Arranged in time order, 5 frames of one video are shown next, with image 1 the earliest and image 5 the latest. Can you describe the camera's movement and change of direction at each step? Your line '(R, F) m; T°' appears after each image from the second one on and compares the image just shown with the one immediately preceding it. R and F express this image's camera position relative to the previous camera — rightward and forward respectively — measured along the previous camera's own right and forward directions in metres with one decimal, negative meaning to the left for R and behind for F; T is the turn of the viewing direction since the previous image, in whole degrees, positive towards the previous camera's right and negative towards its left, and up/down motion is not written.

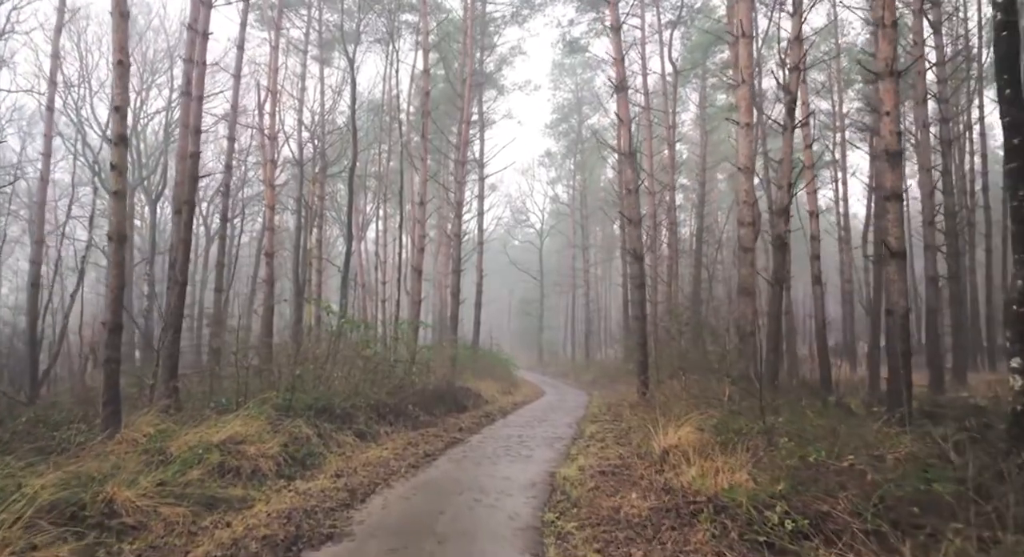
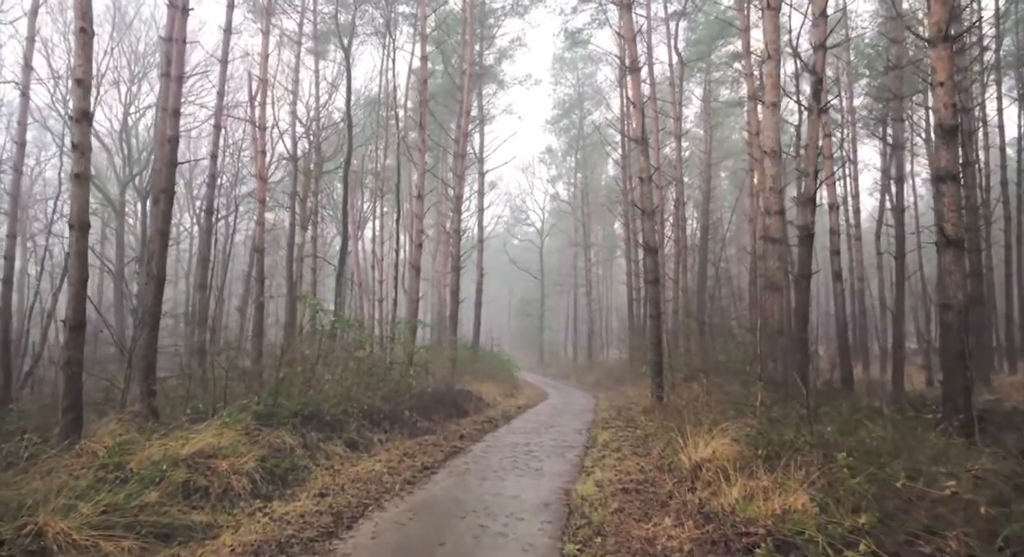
(-0.1, +0.8) m; 0°
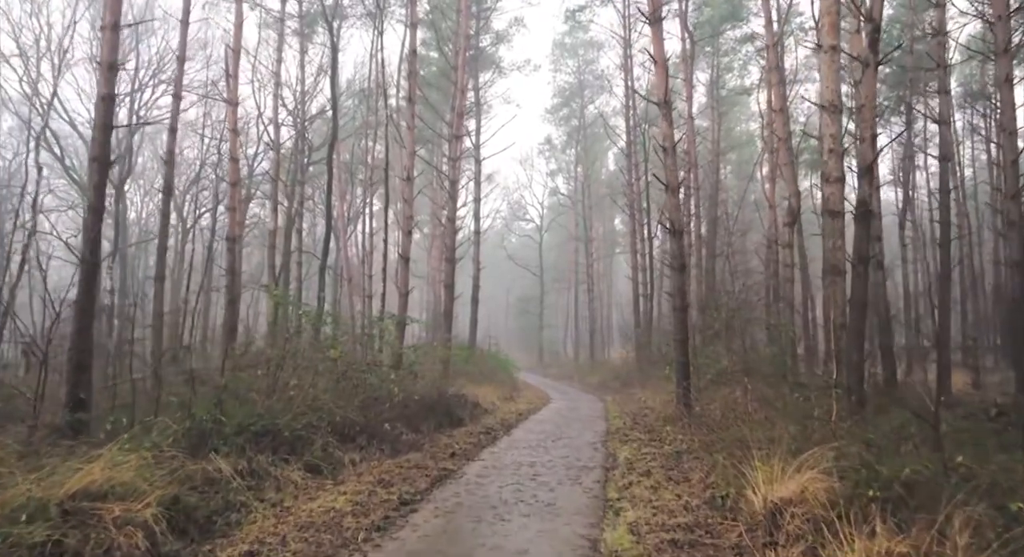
(0.0, +1.6) m; 0°
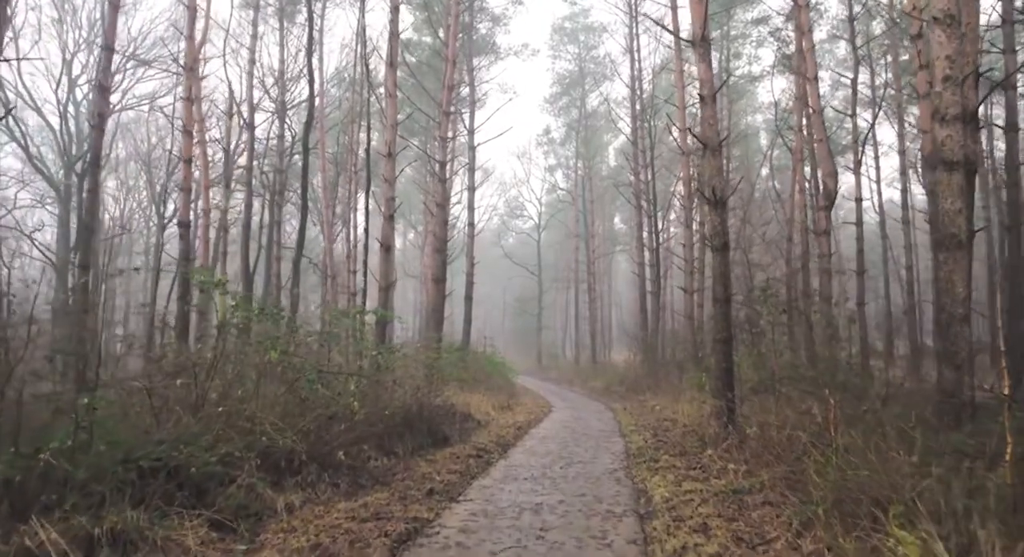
(0.0, +1.9) m; 0°
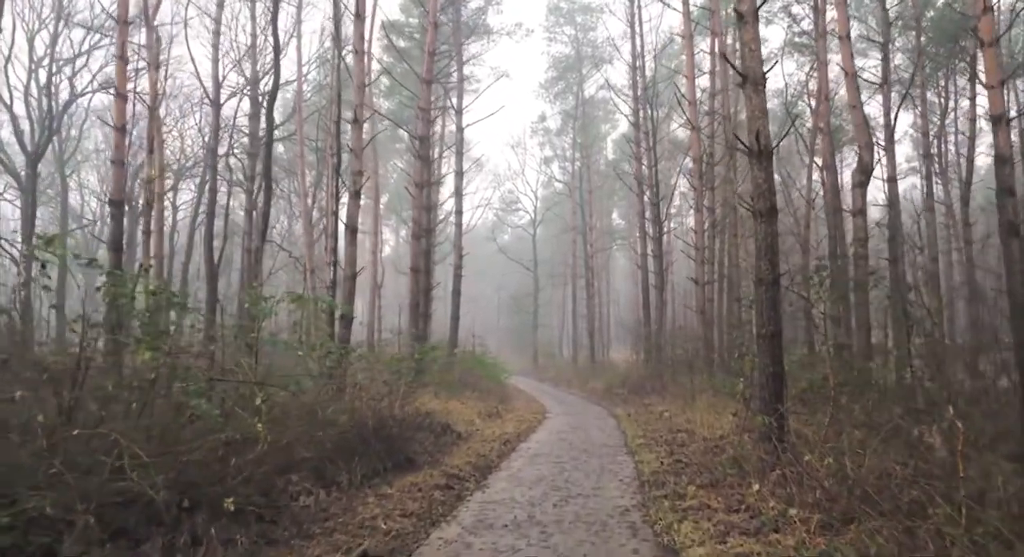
(+0.2, +1.8) m; 0°
